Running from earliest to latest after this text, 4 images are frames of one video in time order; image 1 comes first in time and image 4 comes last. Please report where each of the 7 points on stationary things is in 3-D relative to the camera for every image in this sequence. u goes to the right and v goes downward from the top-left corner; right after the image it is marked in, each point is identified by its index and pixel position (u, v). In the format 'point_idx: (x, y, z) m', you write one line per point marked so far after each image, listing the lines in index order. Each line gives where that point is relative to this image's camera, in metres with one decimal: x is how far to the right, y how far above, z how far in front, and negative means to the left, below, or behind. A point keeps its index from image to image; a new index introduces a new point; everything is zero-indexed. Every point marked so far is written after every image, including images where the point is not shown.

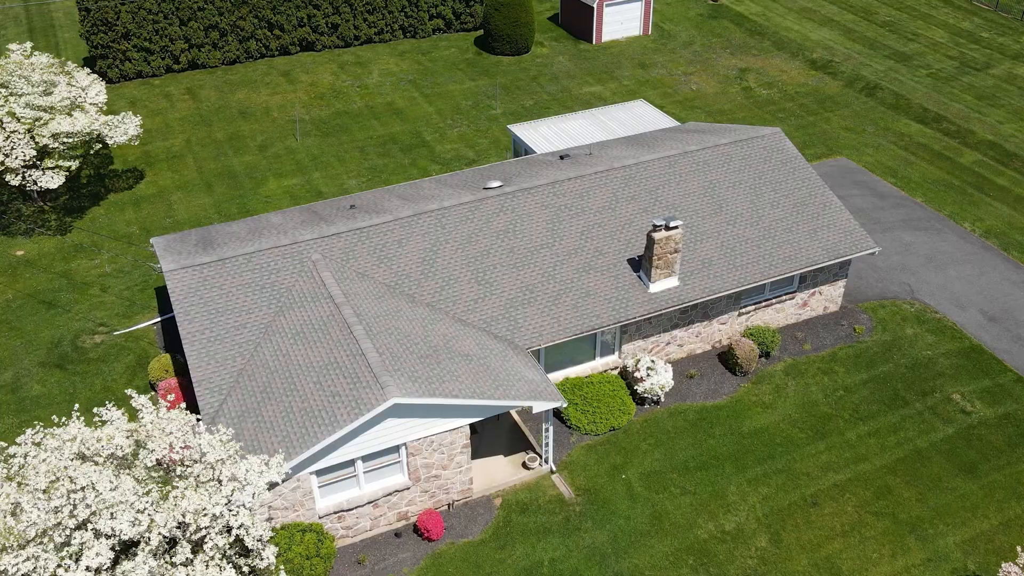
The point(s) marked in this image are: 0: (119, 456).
0: (-6.4, -2.8, +13.7) m
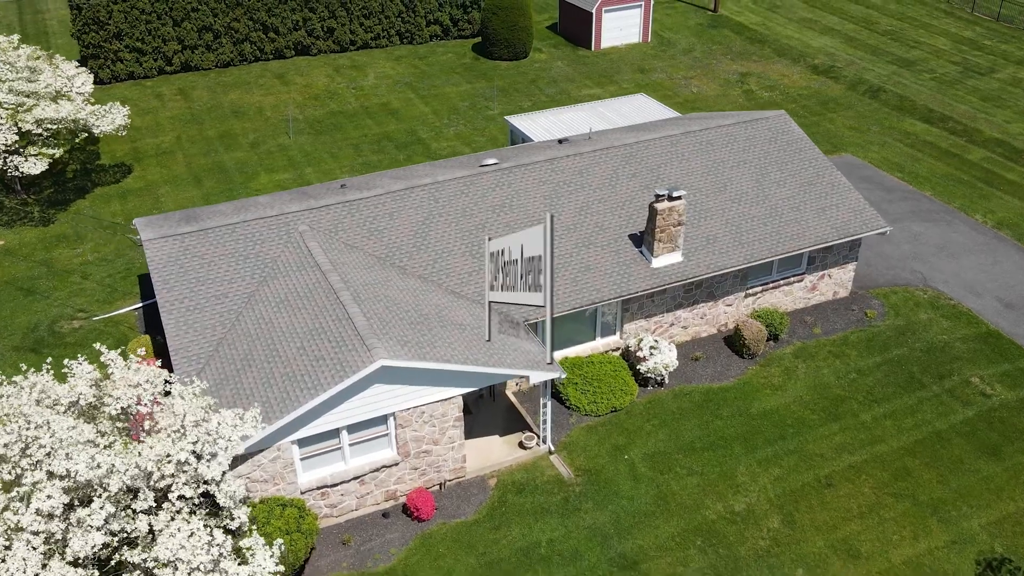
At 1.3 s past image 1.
0: (-6.5, -1.8, +12.6) m
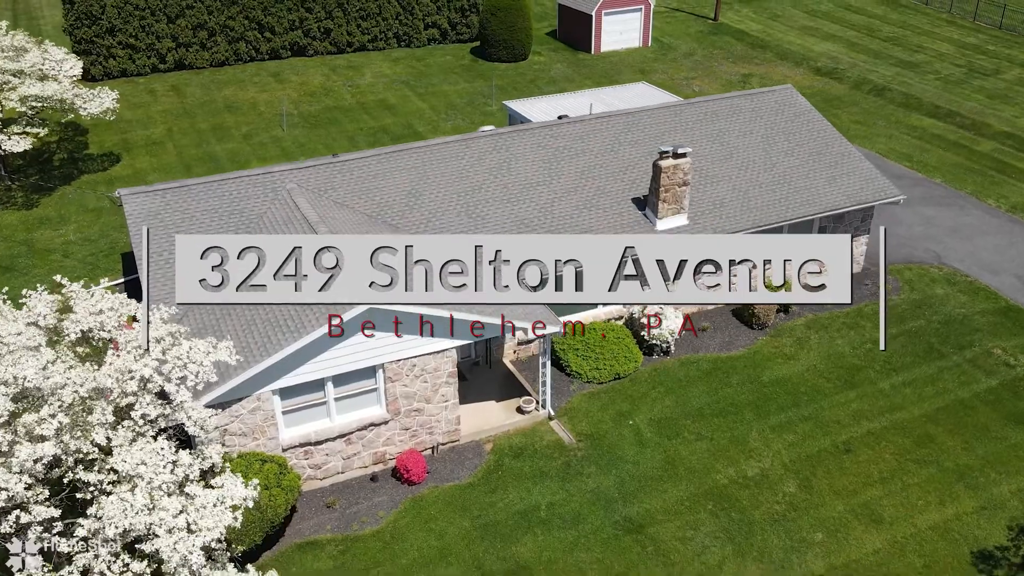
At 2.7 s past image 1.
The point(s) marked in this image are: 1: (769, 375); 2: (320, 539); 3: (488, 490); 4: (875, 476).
0: (-6.6, -0.5, +11.5) m
1: (+5.9, -2.0, +19.1) m
2: (-3.4, -4.5, +14.8) m
3: (-0.5, -3.9, +15.9) m
4: (+7.2, -3.7, +16.6) m
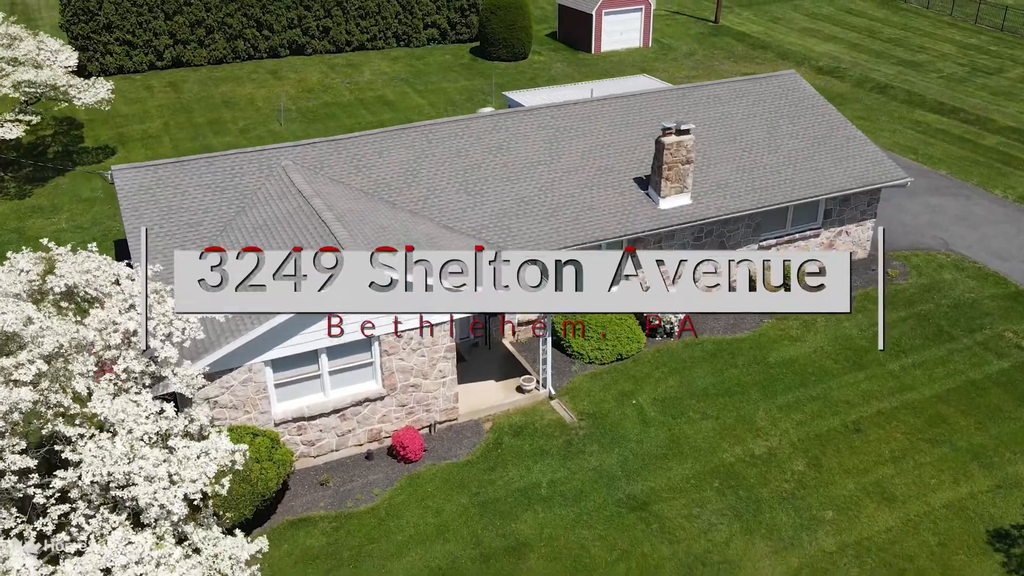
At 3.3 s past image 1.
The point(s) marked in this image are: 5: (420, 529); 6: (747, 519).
0: (-6.6, +0.1, +11.1) m
1: (+5.9, -1.5, +18.7) m
2: (-3.4, -3.9, +14.3) m
3: (-0.5, -3.3, +15.4) m
4: (+7.2, -3.2, +16.1) m
5: (-1.6, -4.1, +14.1) m
6: (+4.1, -4.0, +14.5) m
